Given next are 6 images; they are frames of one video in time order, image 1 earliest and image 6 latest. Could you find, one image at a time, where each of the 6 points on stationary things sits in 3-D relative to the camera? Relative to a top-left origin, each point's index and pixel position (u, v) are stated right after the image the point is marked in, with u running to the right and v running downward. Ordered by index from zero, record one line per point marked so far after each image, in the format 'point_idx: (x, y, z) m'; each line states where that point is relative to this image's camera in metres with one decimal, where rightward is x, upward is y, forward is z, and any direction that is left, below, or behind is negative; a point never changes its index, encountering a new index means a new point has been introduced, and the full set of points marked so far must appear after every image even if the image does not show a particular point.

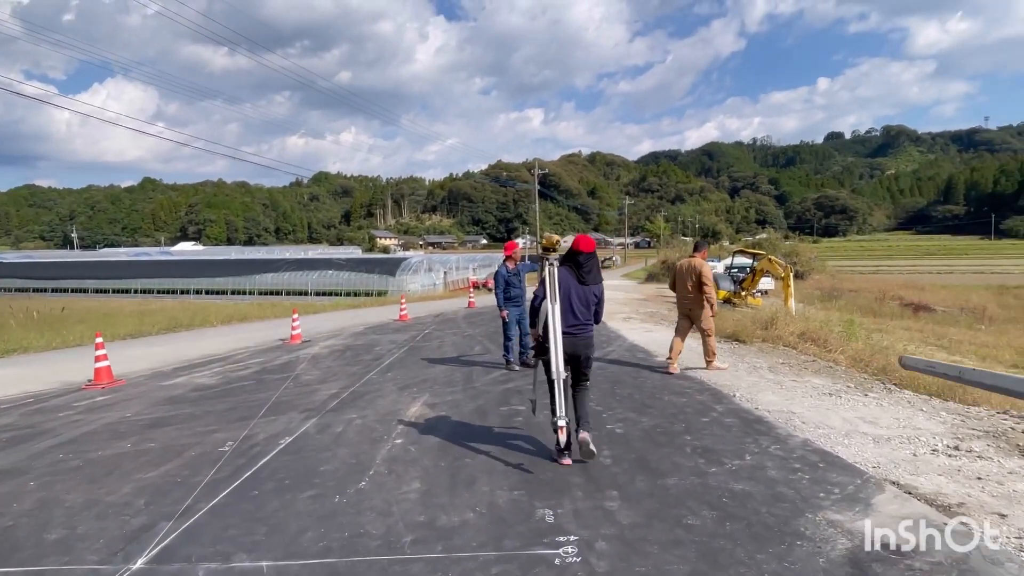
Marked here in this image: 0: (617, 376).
0: (+1.6, -1.3, +9.0) m
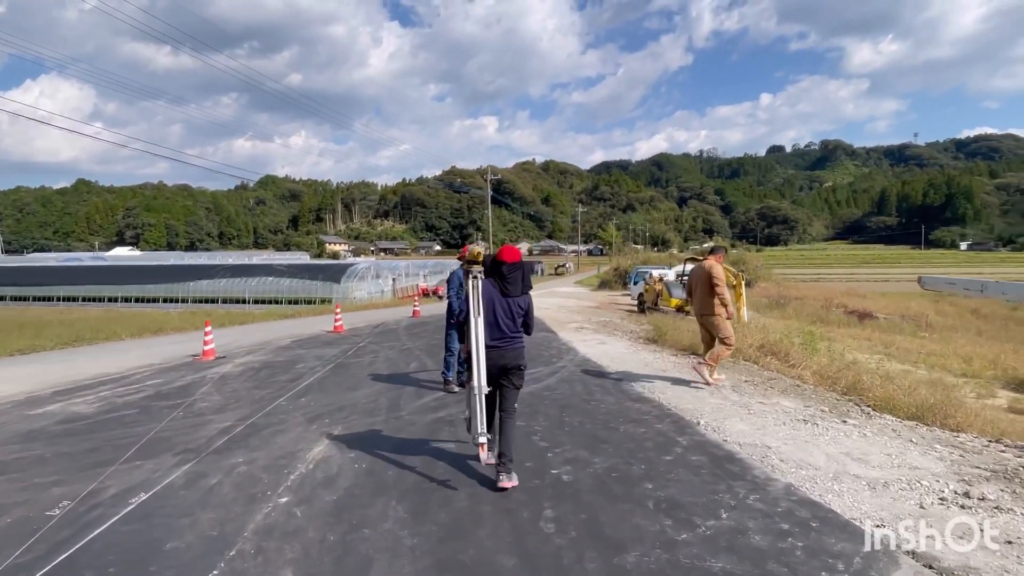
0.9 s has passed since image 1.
0: (+0.7, -1.5, +7.9) m
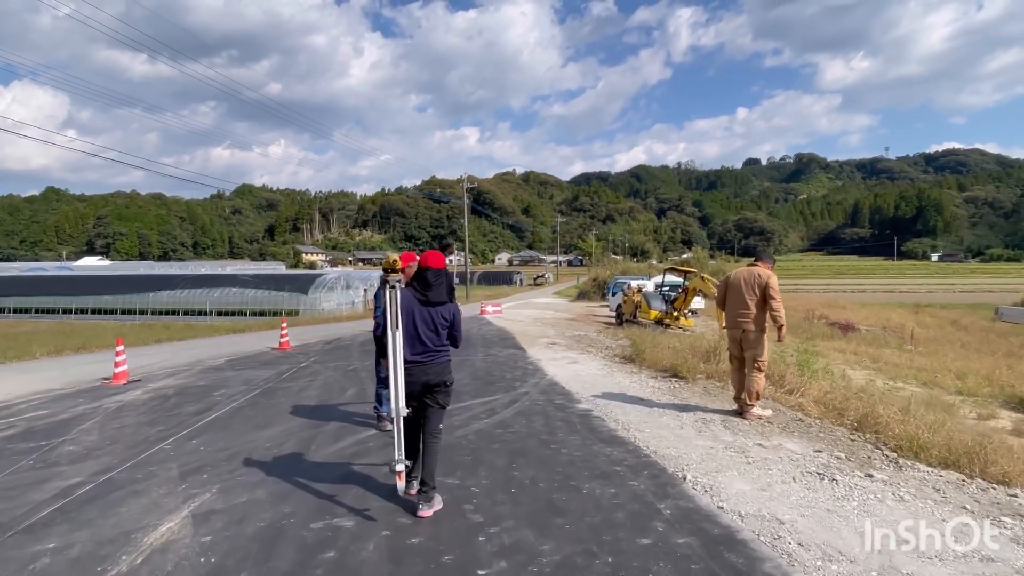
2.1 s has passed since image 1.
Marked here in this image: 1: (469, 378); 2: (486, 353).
0: (+0.1, -1.6, +6.3) m
1: (-0.7, -1.6, +10.6) m
2: (-0.6, -1.5, +14.2) m
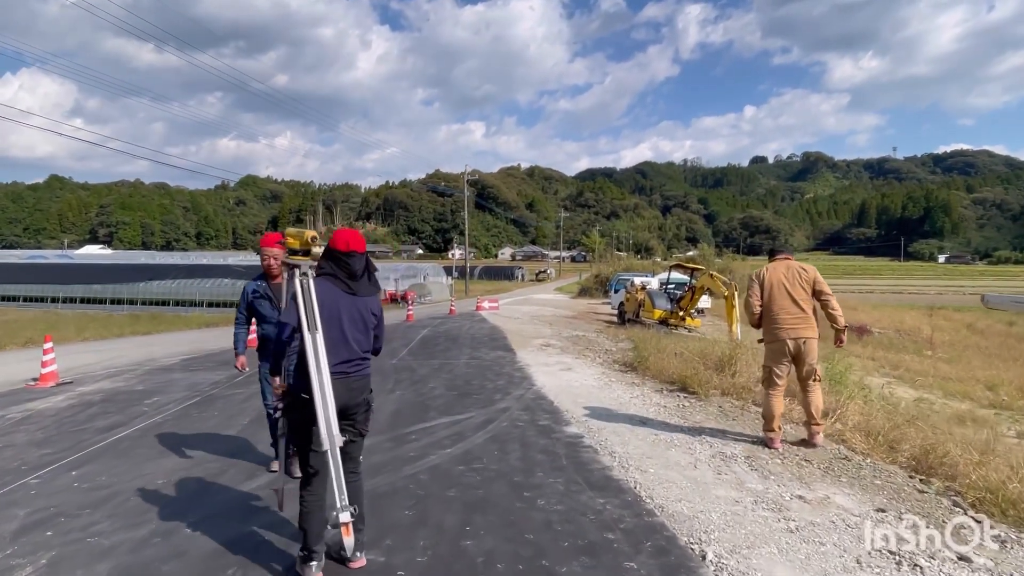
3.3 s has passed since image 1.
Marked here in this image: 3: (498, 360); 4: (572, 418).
0: (-0.2, -1.6, +4.9) m
1: (-1.0, -1.5, +9.1) m
2: (-0.9, -1.4, +12.8) m
3: (-0.3, -1.5, +12.1) m
4: (+0.7, -1.6, +7.2) m
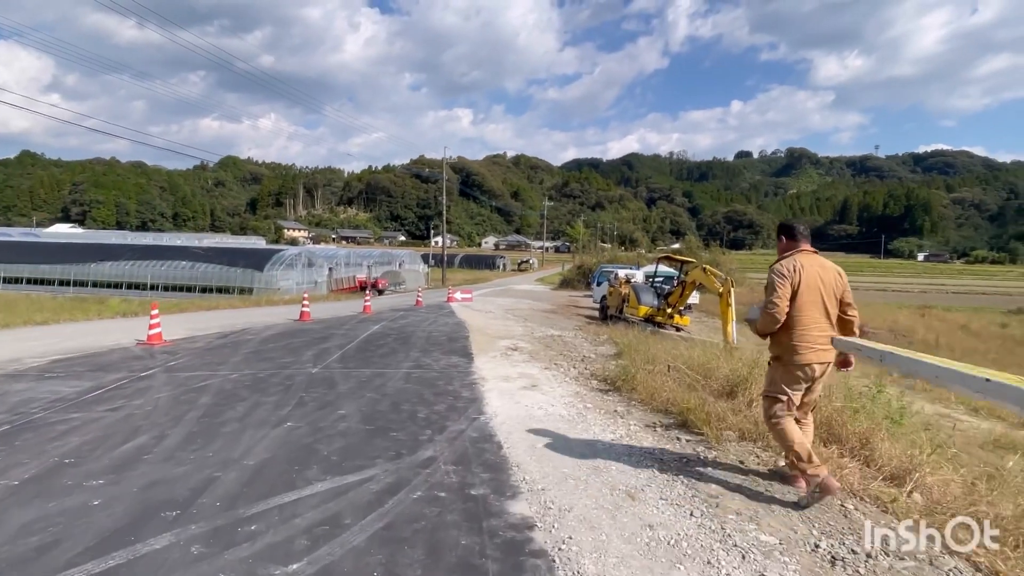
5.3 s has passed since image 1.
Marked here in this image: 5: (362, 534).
0: (-0.8, -1.6, +2.5) m
1: (-1.7, -1.4, +6.7) m
2: (-1.7, -1.3, +10.3) m
3: (-1.0, -1.3, +9.7) m
4: (+0.1, -1.5, +4.8) m
5: (-0.9, -1.5, +3.8) m
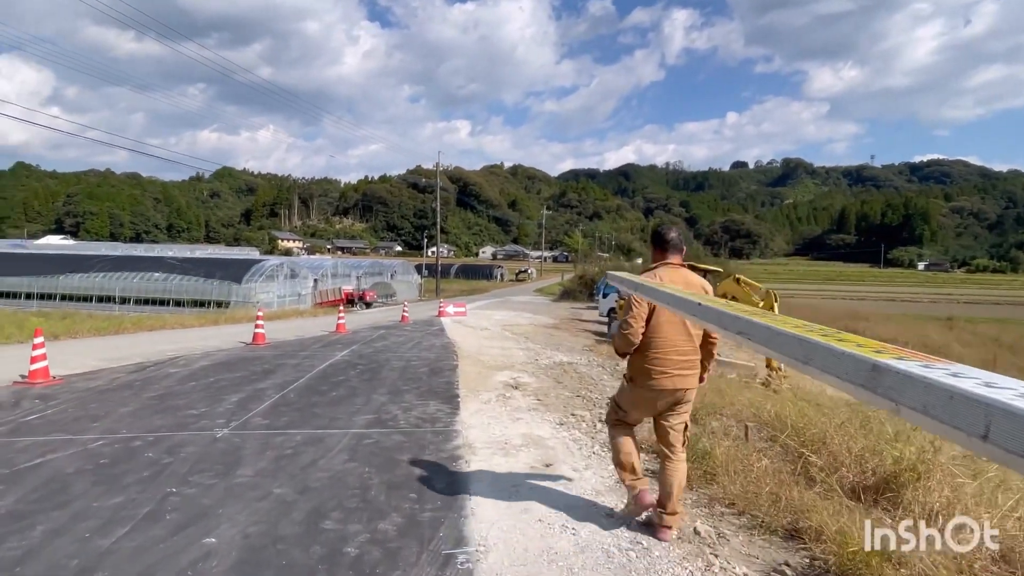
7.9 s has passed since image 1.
0: (-0.8, -1.7, -0.5) m
1: (-1.7, -1.6, +3.7) m
2: (-1.7, -1.5, +7.4) m
3: (-1.0, -1.6, +6.7) m
4: (+0.1, -1.7, +1.9) m
5: (-0.9, -1.7, +0.8) m
